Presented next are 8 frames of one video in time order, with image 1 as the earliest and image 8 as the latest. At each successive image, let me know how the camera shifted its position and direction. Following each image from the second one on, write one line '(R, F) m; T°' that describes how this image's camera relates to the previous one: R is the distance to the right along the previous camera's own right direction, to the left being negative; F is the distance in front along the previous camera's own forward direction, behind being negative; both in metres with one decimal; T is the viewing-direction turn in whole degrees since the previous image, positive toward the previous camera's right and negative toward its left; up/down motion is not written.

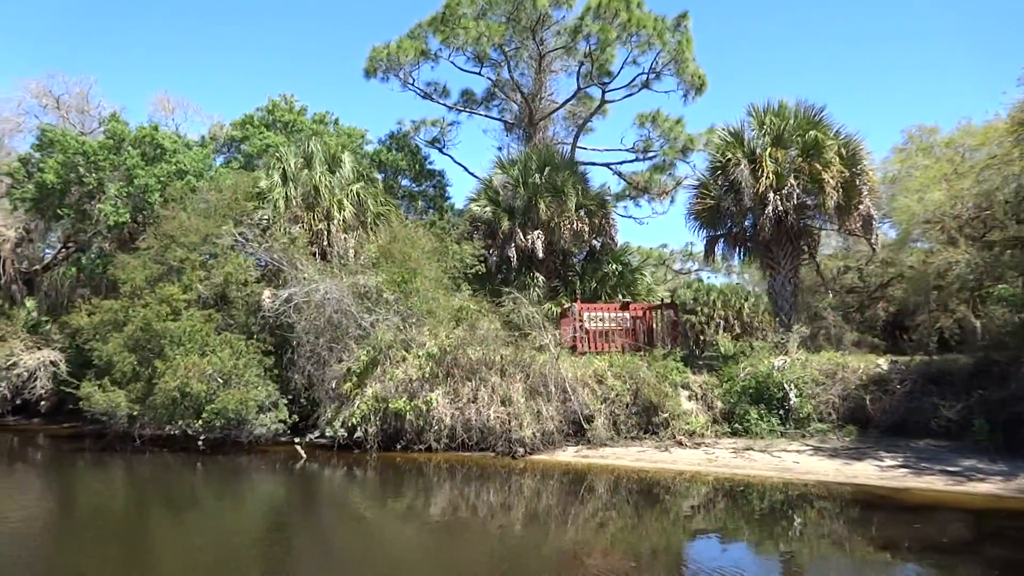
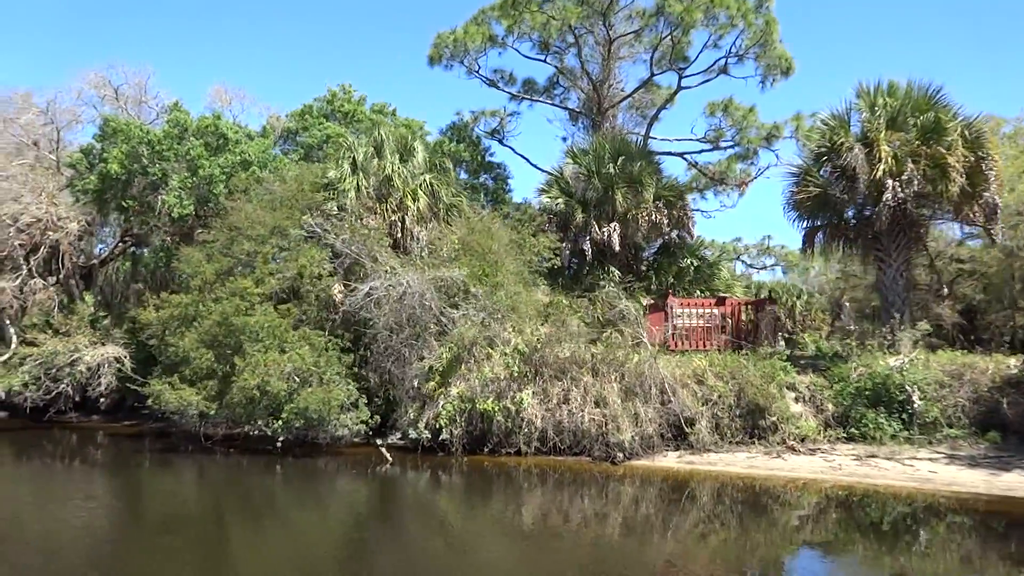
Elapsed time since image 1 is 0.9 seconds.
(-1.2, +0.9) m; -2°
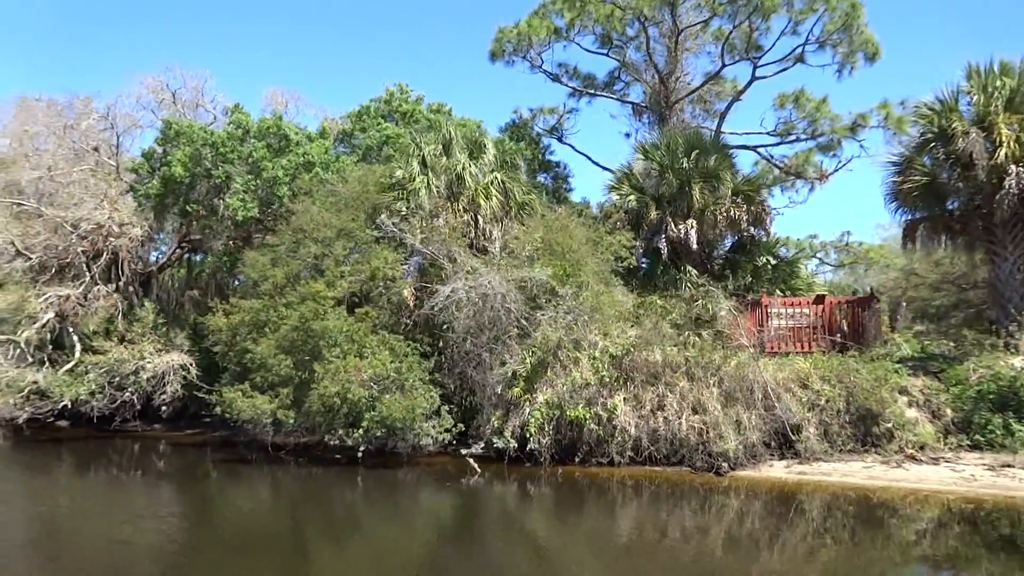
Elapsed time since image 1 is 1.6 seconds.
(-1.0, +0.7) m; -2°
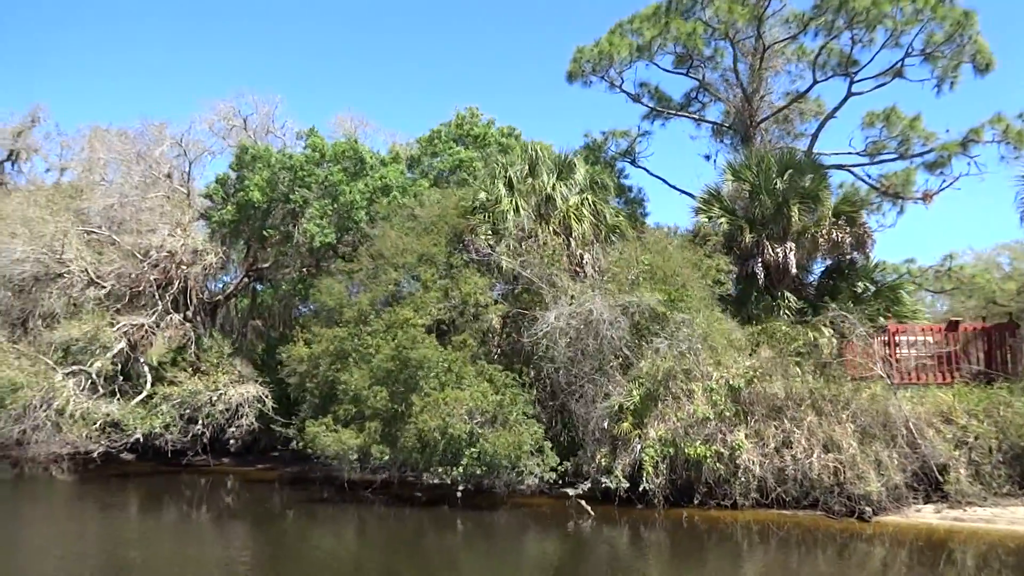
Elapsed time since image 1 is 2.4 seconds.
(-1.1, +0.9) m; -3°
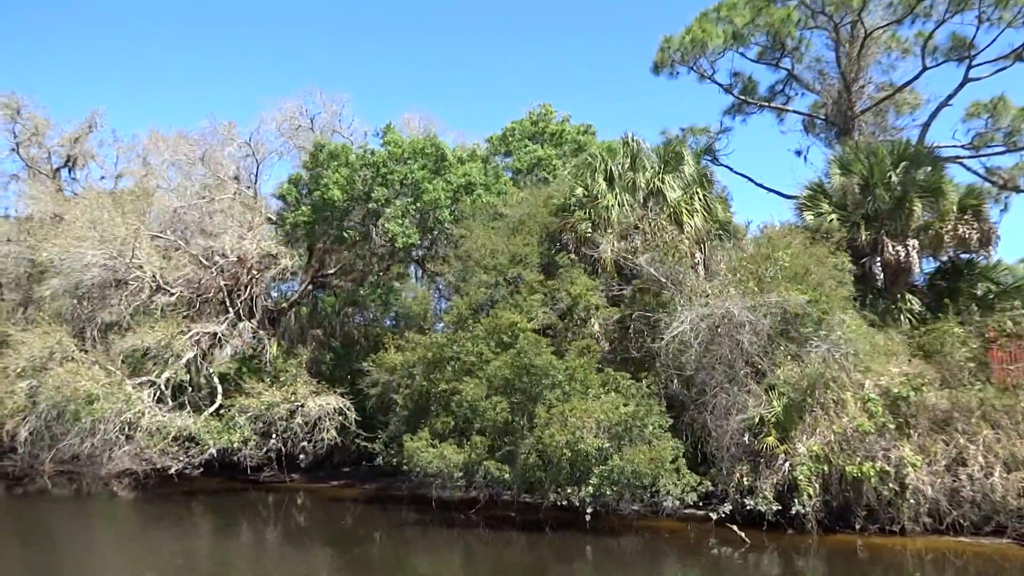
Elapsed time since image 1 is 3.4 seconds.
(-1.5, +1.2) m; -2°
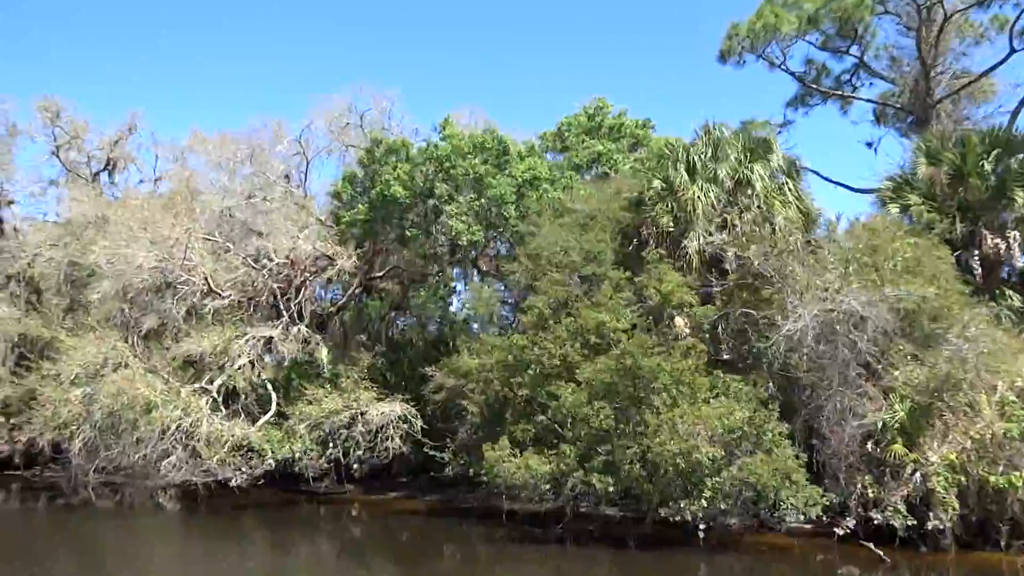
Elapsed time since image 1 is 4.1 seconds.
(-1.1, +0.9) m; -1°
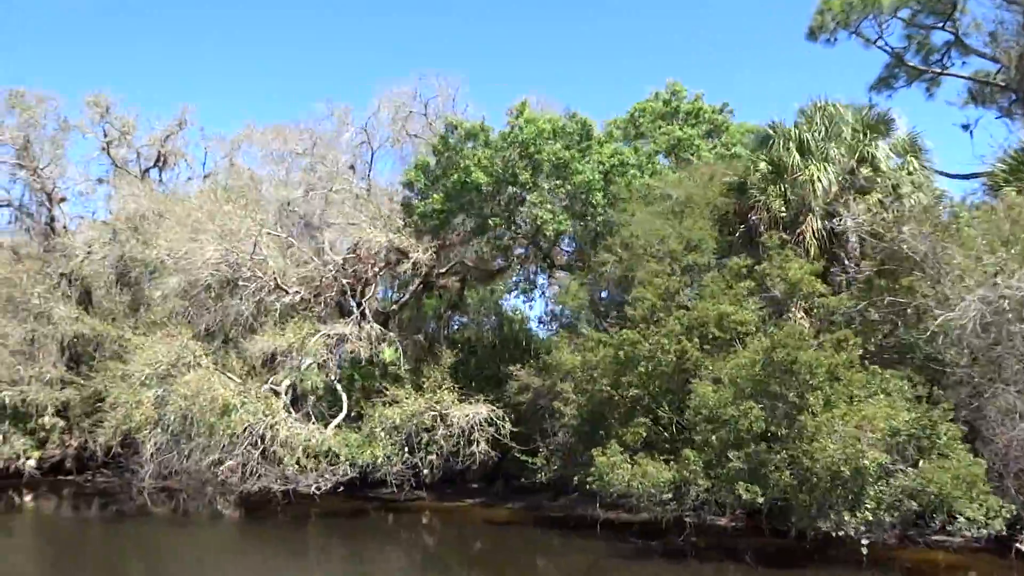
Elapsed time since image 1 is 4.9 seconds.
(-1.2, +1.0) m; -2°
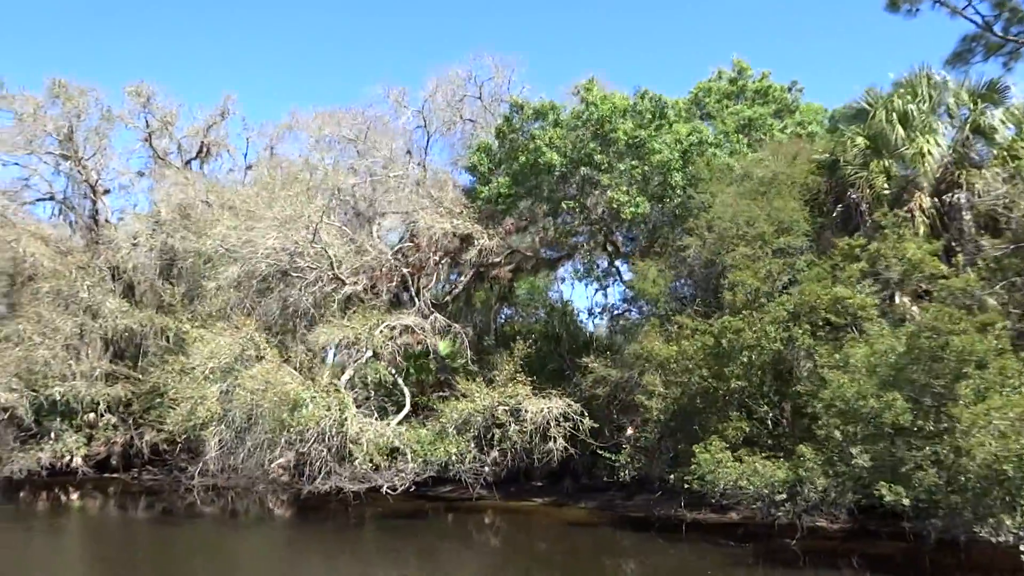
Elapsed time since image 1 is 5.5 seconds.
(-0.9, +0.8) m; -1°
